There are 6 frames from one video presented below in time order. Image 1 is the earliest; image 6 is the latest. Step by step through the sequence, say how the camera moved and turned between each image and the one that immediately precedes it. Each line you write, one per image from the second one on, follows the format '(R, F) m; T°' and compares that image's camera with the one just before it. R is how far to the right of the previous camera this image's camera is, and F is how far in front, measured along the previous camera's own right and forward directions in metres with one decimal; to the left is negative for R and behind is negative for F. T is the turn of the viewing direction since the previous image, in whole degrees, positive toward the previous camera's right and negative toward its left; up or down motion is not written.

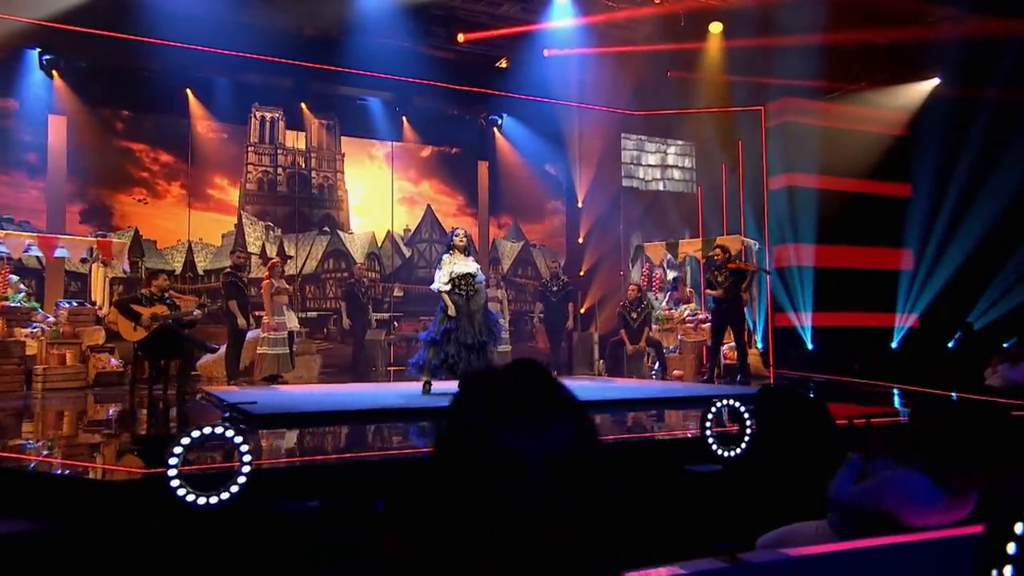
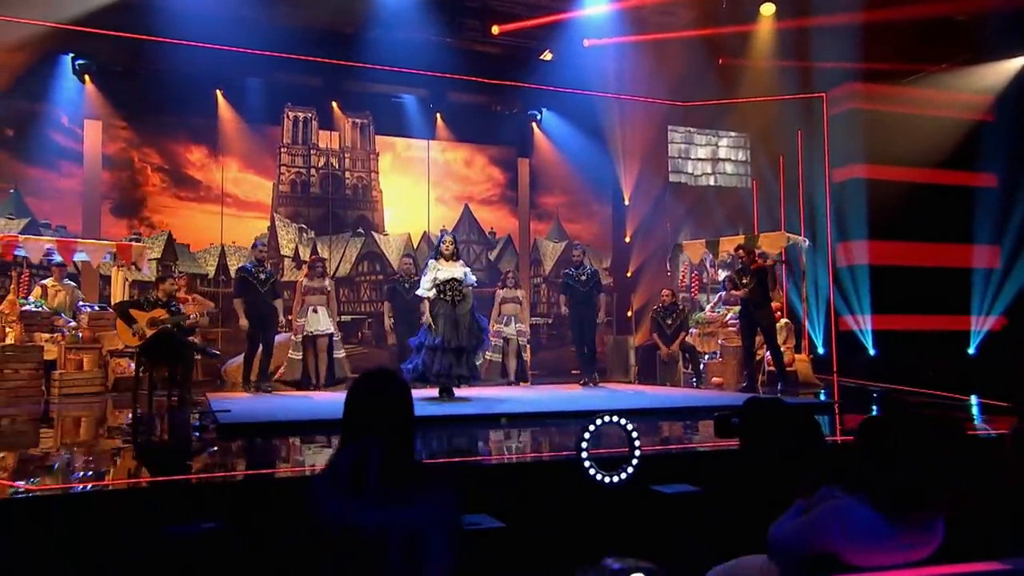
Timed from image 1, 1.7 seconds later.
(+0.7, +0.5) m; -6°
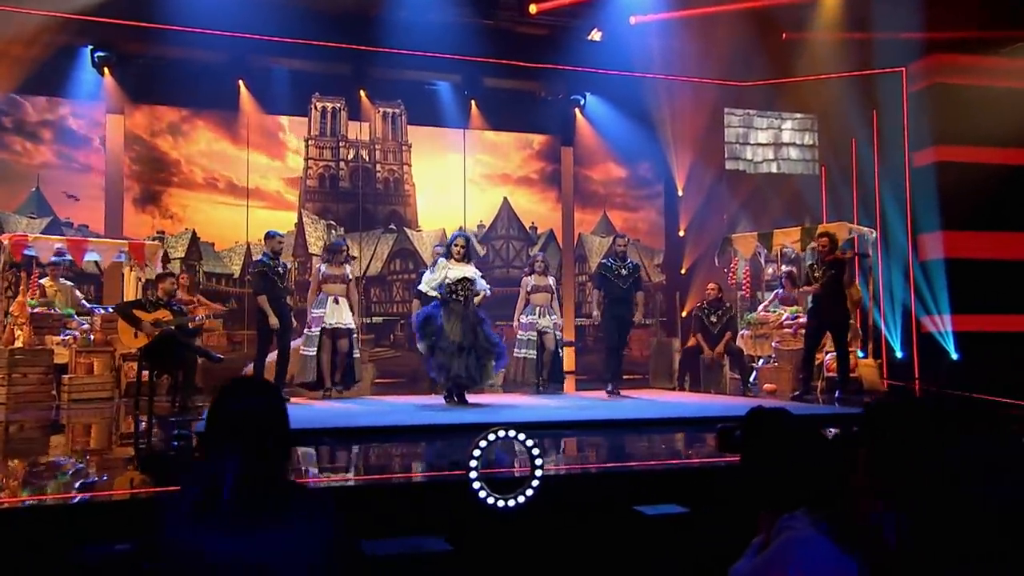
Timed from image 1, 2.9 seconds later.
(+0.5, +0.8) m; -6°
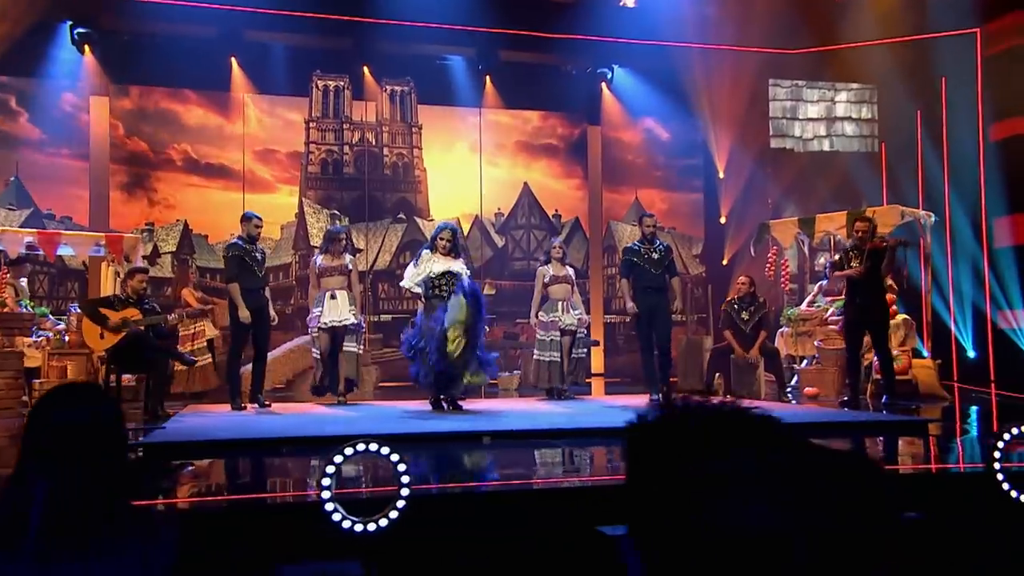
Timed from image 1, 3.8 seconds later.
(+0.3, +1.0) m; -3°
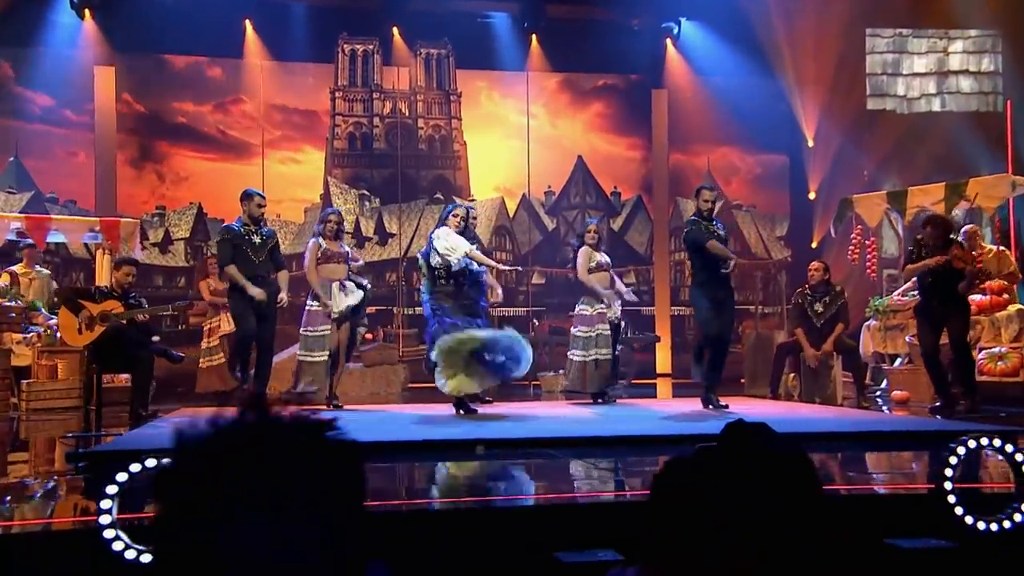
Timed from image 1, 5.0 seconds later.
(+0.2, +1.2) m; -5°
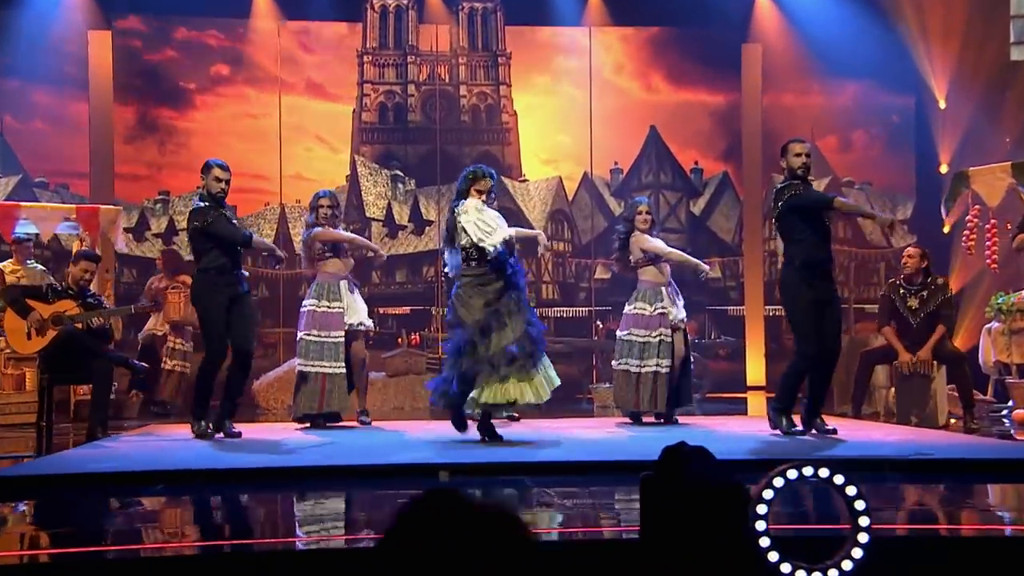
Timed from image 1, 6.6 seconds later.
(+0.1, +1.4) m; -4°
